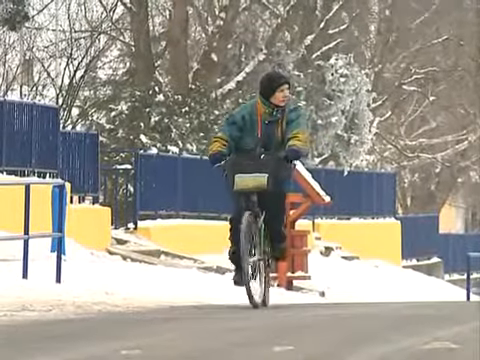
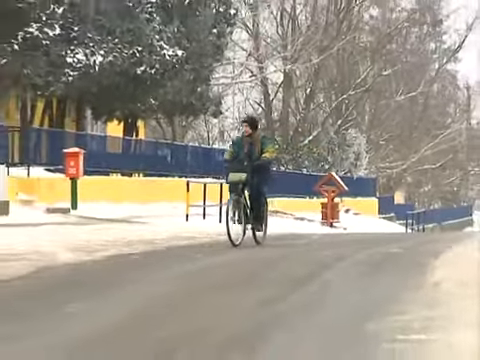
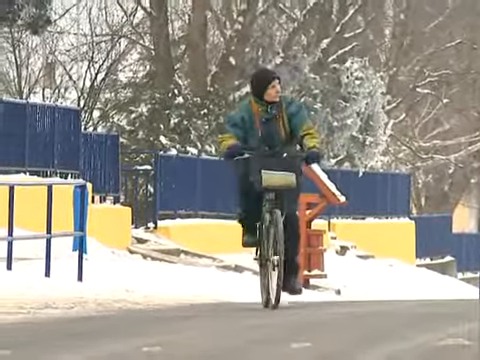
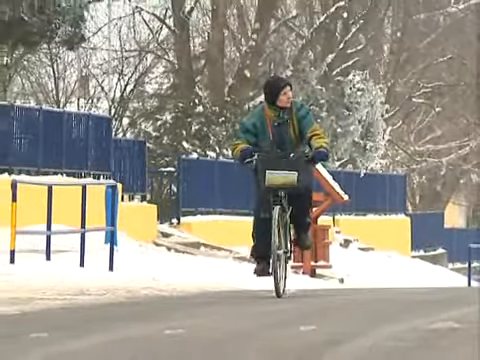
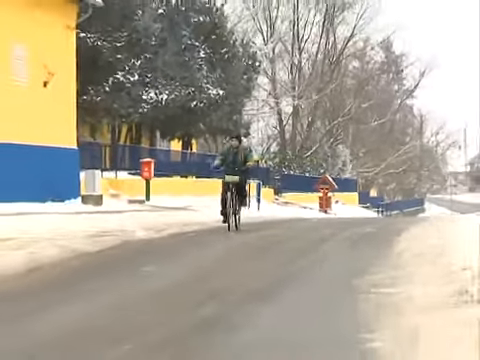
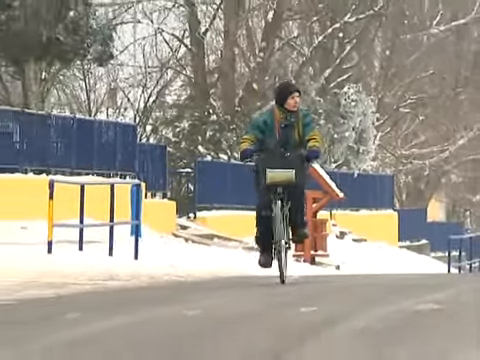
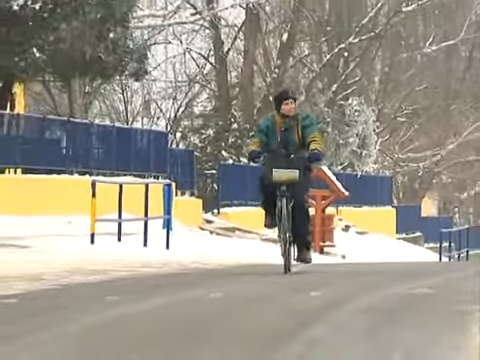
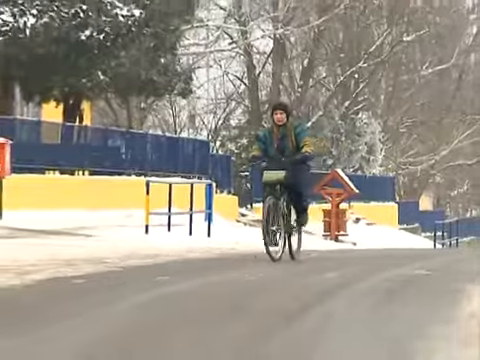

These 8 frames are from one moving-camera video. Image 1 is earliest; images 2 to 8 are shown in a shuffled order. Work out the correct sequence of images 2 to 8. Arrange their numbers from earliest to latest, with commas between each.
3, 4, 6, 7, 8, 2, 5
